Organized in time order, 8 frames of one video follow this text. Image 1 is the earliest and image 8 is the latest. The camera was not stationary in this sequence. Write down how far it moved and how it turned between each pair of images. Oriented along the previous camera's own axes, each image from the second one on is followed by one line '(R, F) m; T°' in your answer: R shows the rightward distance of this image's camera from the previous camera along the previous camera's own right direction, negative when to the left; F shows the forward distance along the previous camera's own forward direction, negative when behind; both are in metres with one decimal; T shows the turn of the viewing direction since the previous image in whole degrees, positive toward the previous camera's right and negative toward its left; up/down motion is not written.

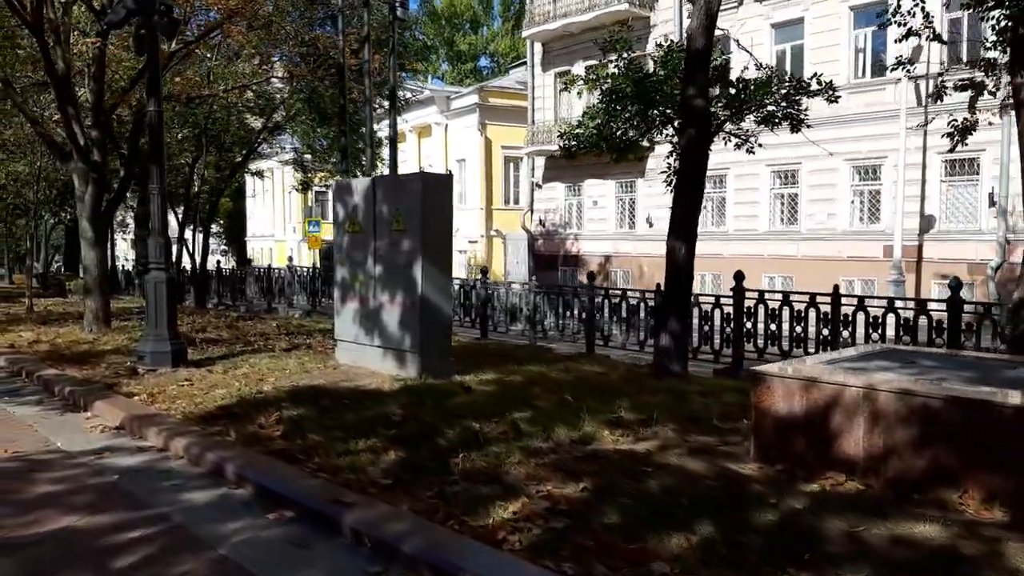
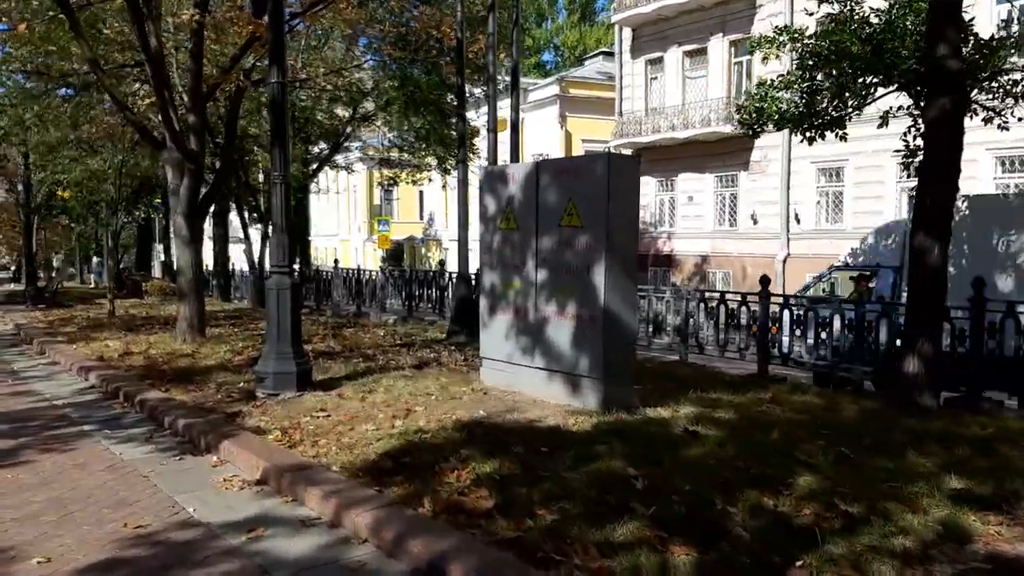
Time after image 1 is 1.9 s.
(-1.5, +1.8) m; -4°
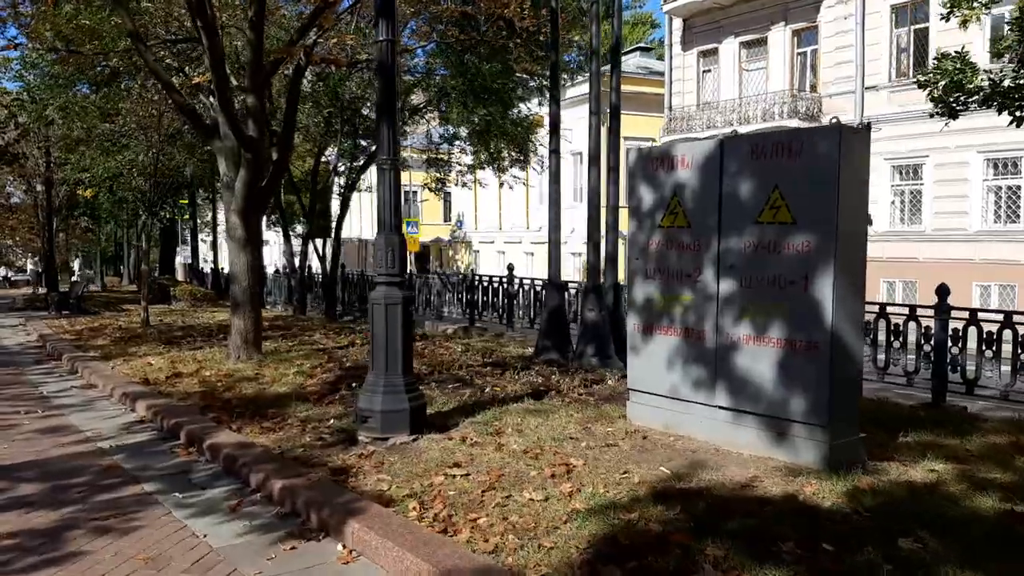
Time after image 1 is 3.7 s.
(-1.3, +1.8) m; -1°
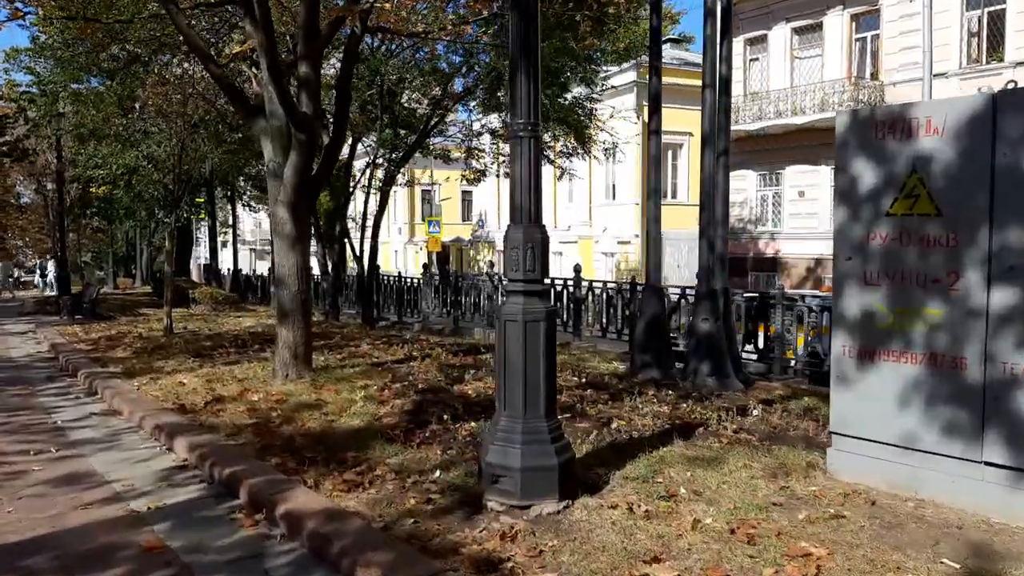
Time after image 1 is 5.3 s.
(-1.1, +1.7) m; -1°
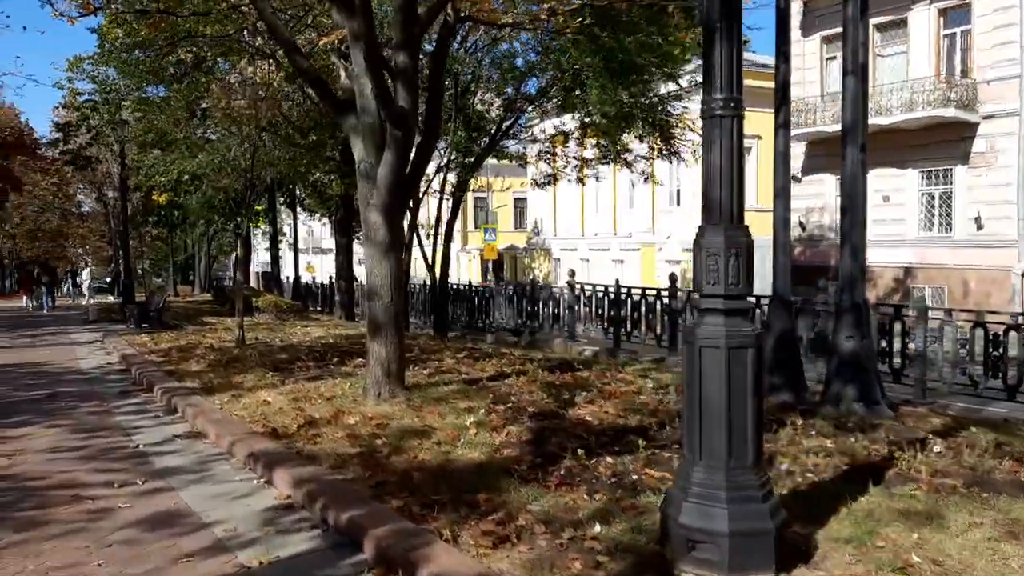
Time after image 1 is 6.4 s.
(-0.7, +0.9) m; -3°
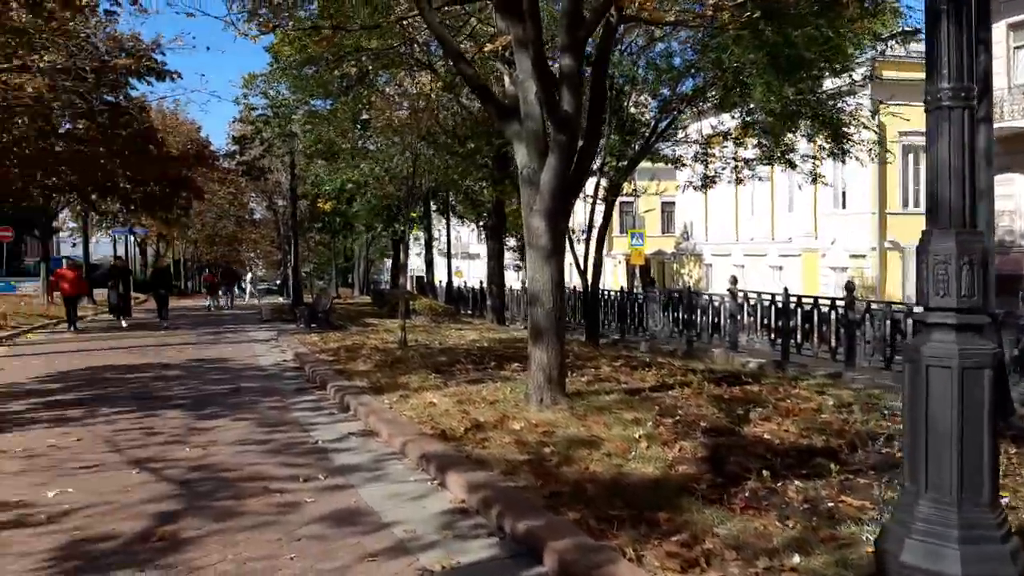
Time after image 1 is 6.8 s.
(-0.2, +0.1) m; -10°
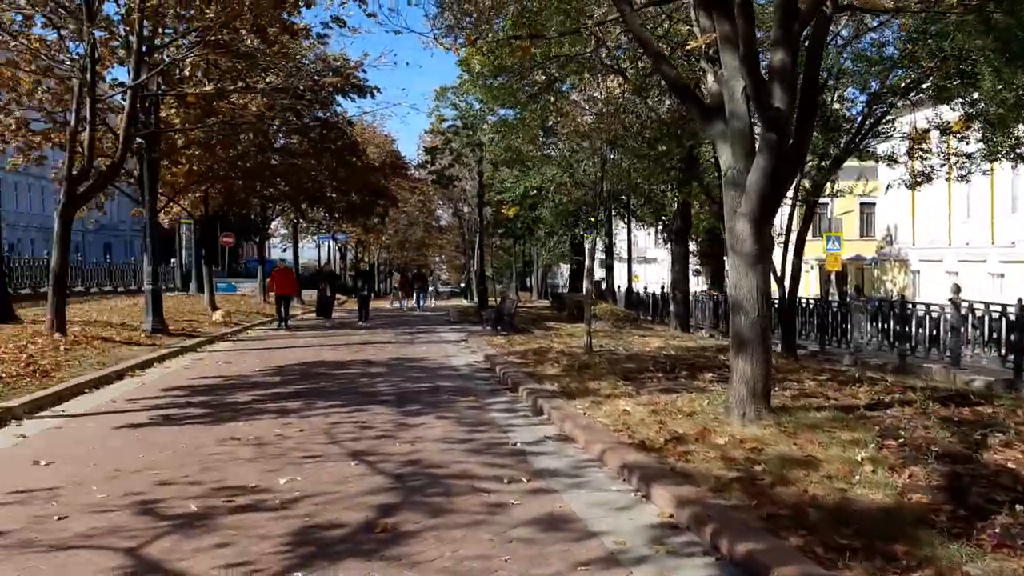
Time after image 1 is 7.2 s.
(-0.2, +0.1) m; -13°
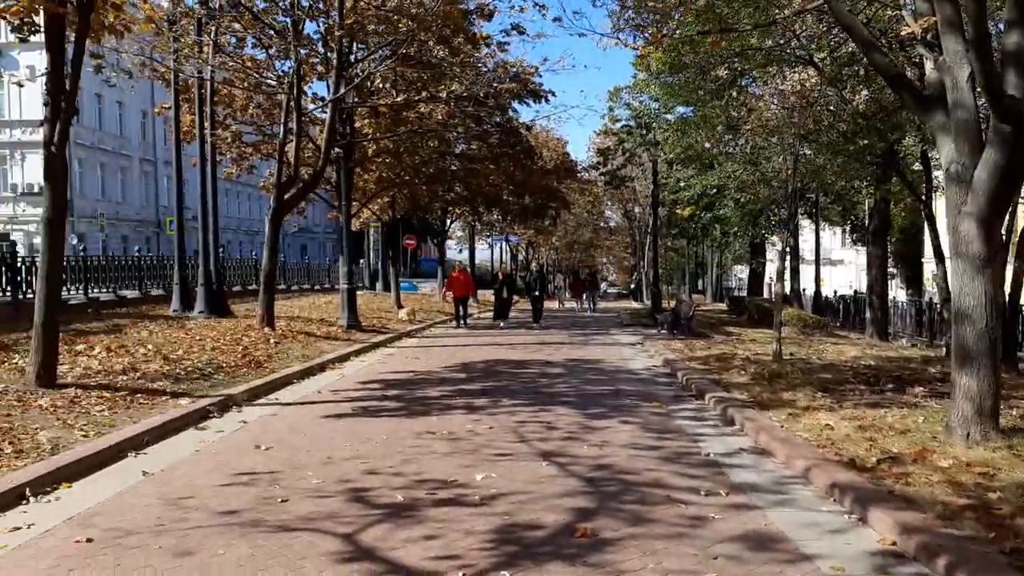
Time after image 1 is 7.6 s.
(-0.2, 0.0) m; -12°
